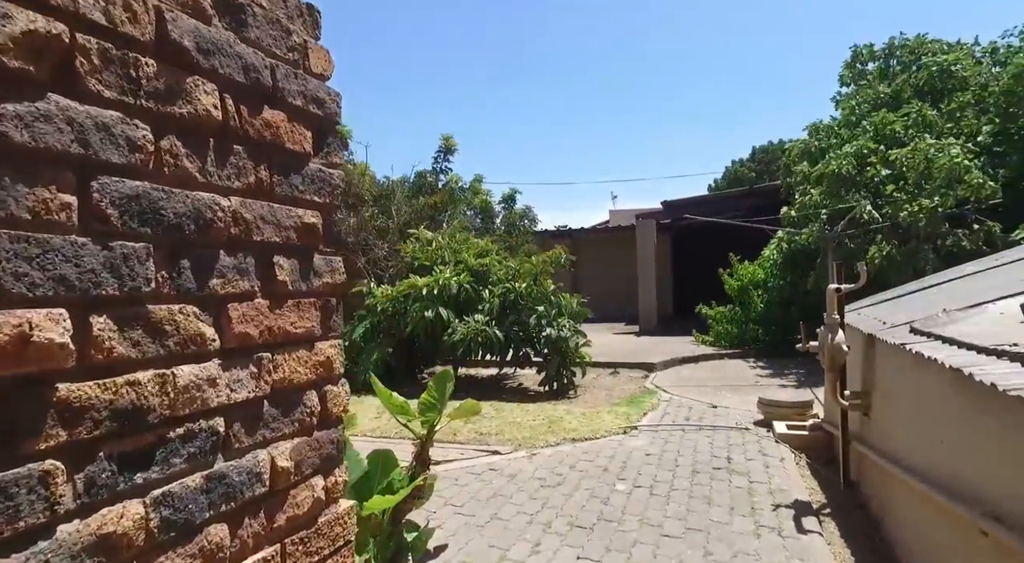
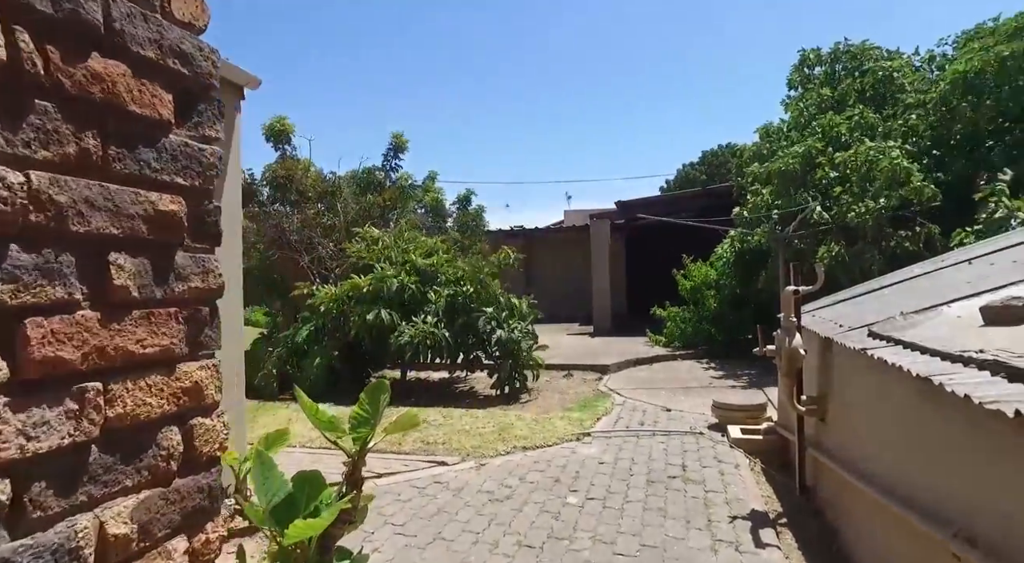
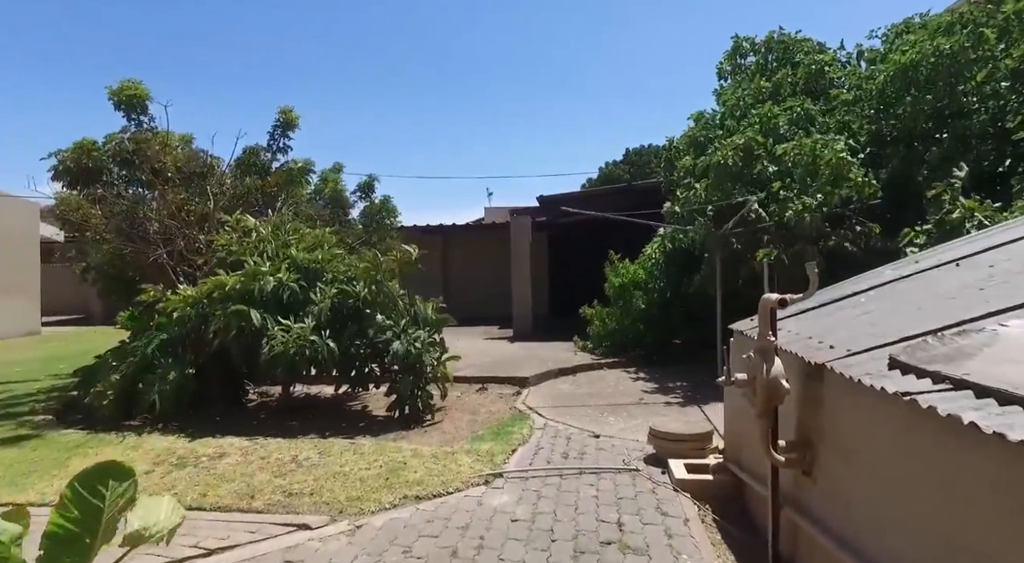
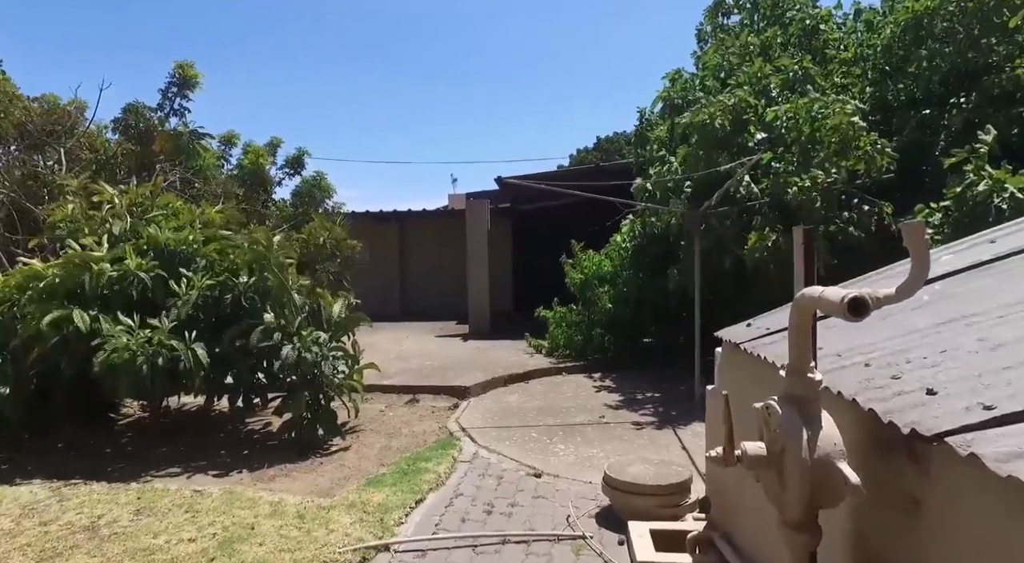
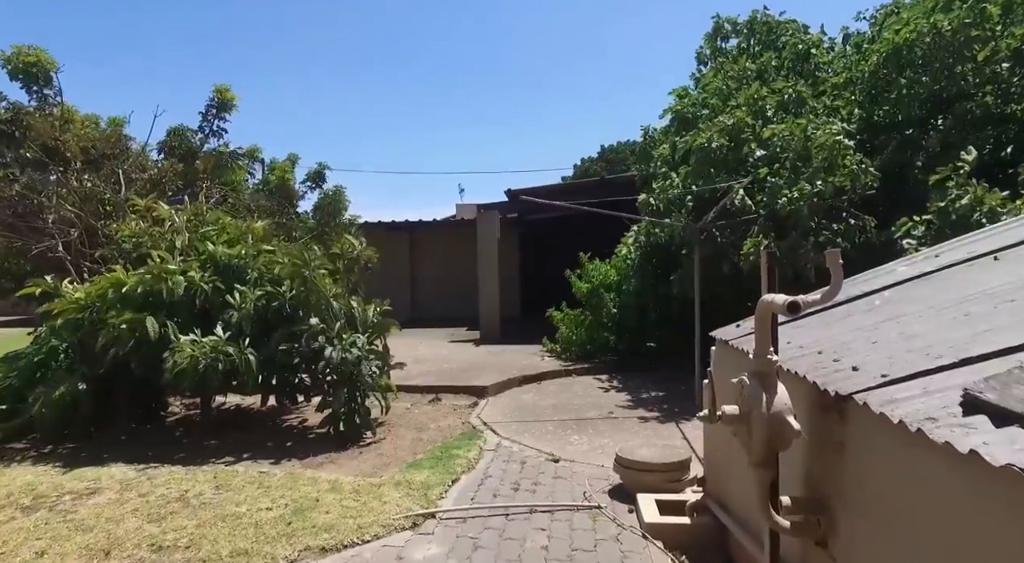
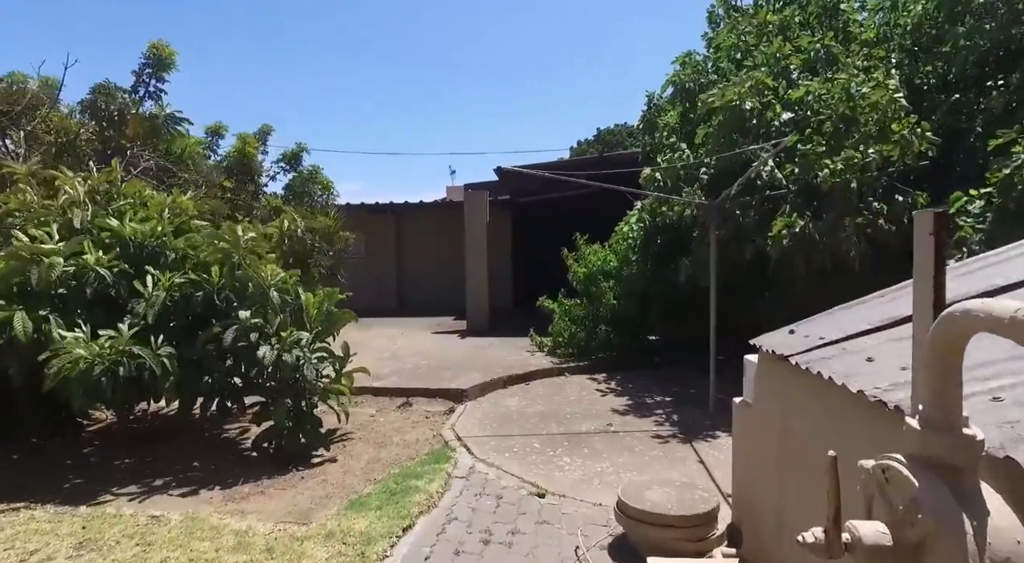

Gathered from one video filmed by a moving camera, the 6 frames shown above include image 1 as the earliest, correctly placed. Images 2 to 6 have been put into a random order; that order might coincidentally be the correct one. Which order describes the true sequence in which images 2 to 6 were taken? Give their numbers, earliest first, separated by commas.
2, 3, 5, 4, 6
